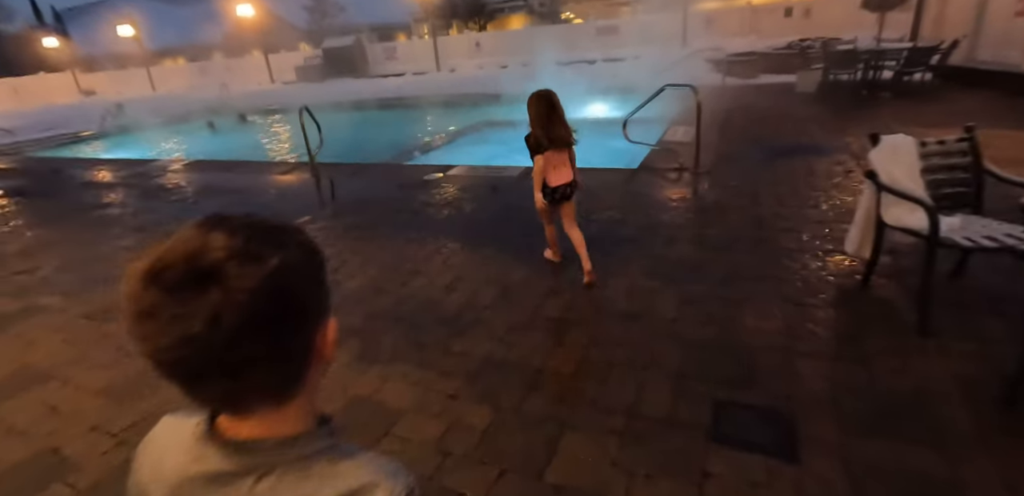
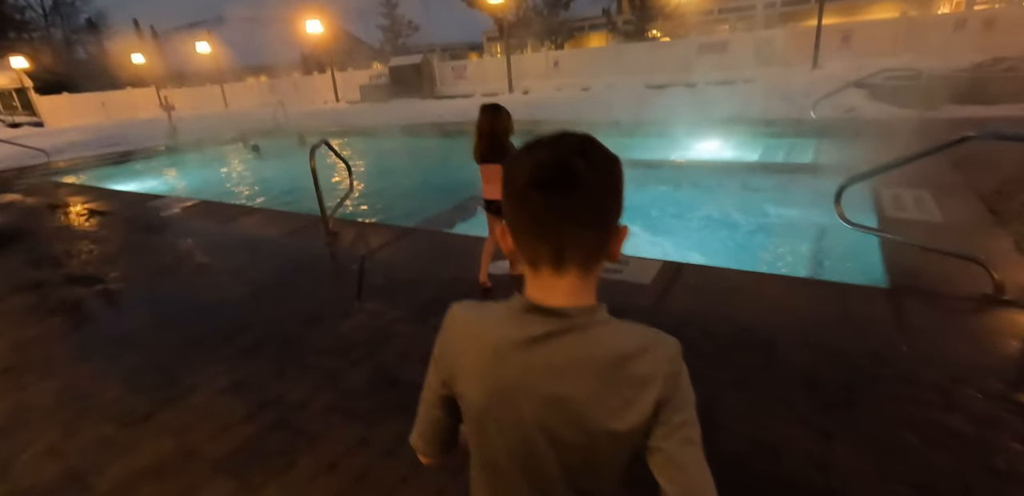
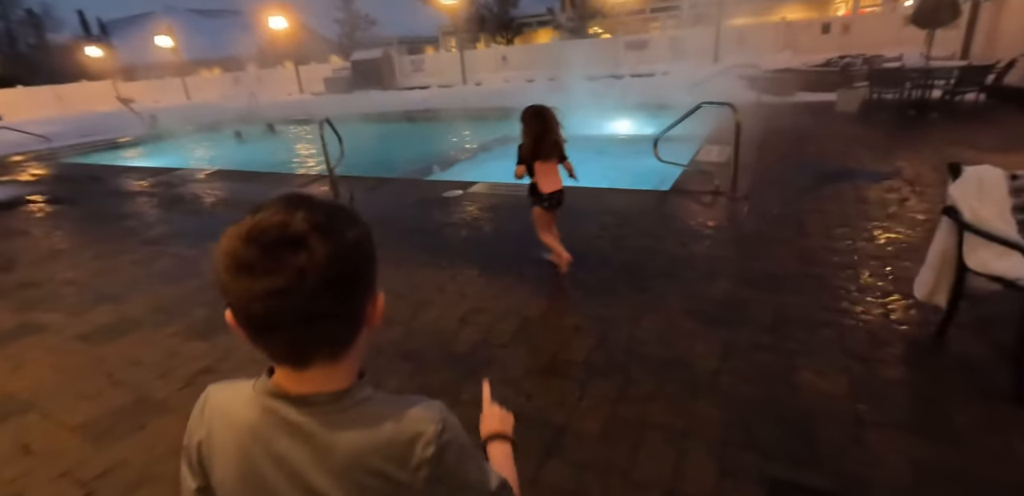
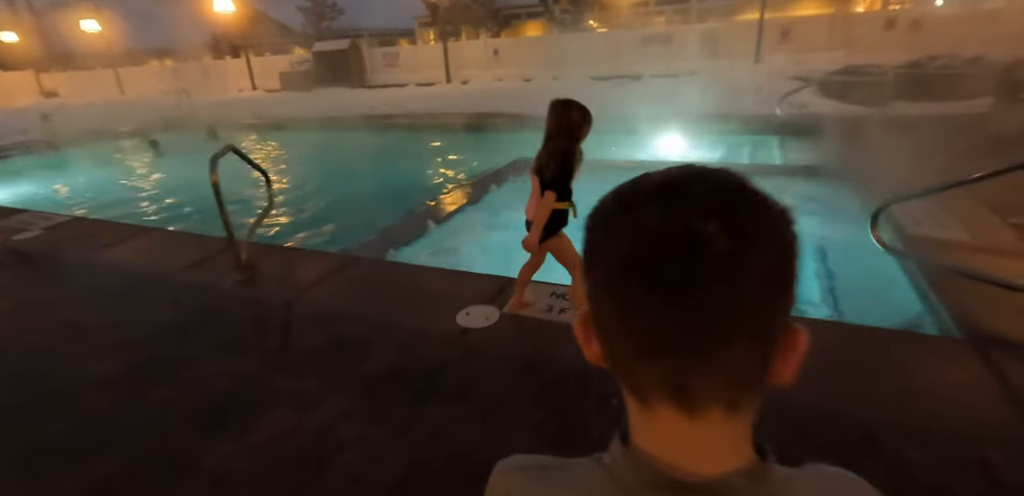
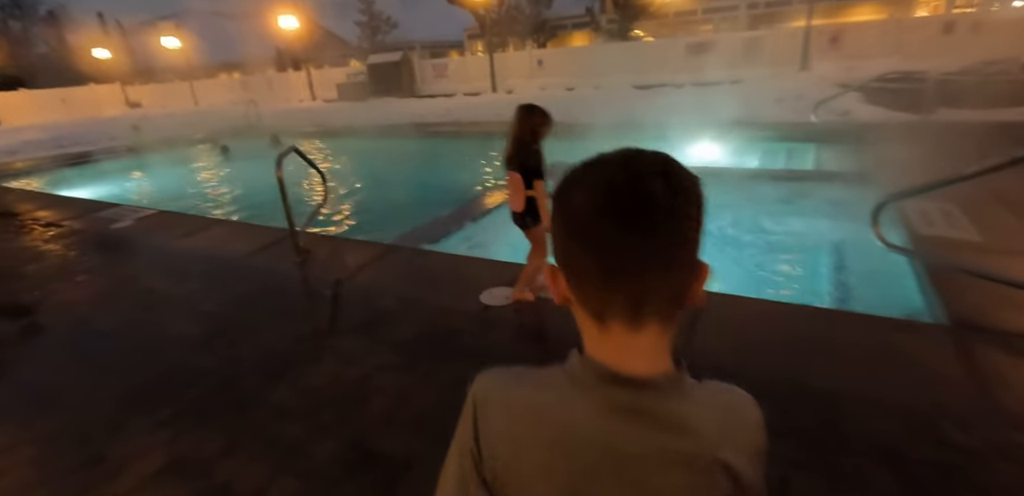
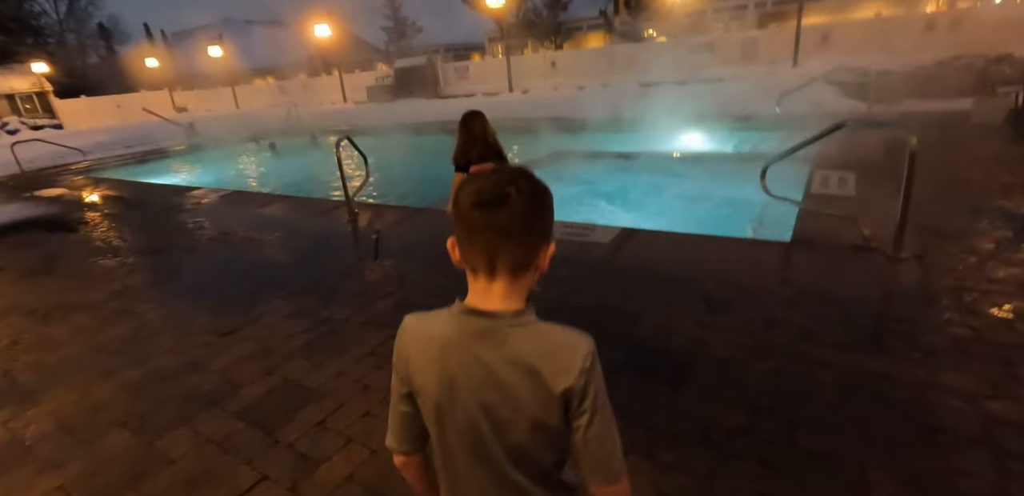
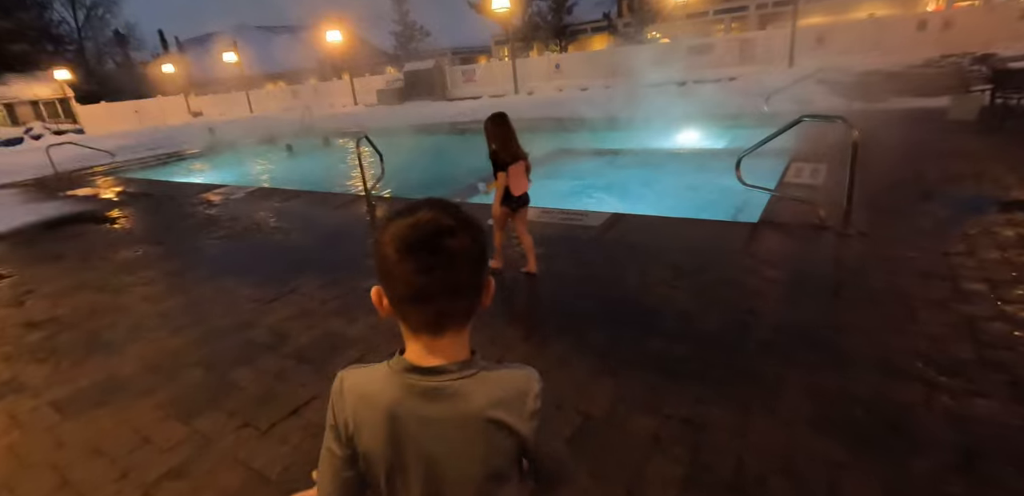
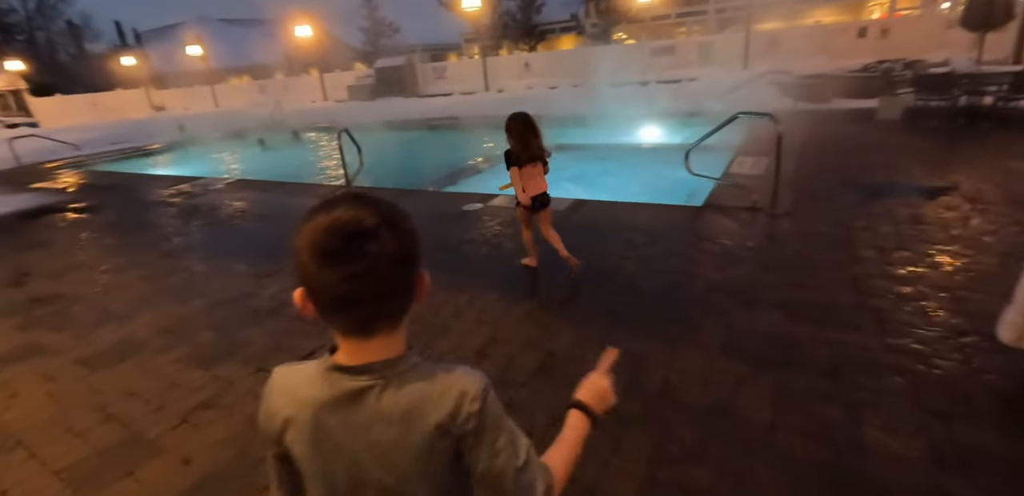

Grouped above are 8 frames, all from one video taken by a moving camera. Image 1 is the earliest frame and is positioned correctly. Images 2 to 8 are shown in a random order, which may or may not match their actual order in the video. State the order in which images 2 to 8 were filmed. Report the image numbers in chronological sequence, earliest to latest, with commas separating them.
3, 8, 7, 6, 2, 5, 4
